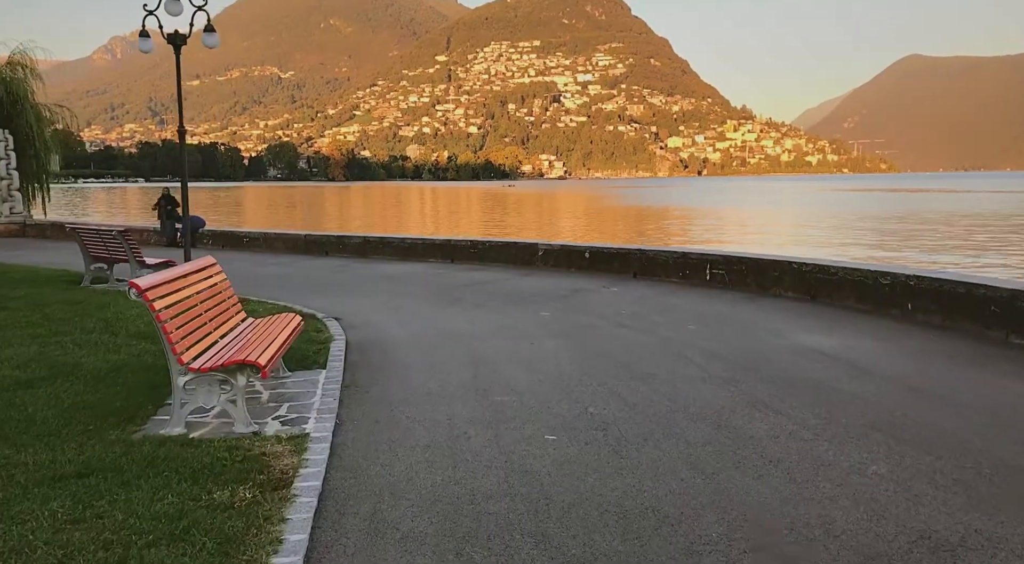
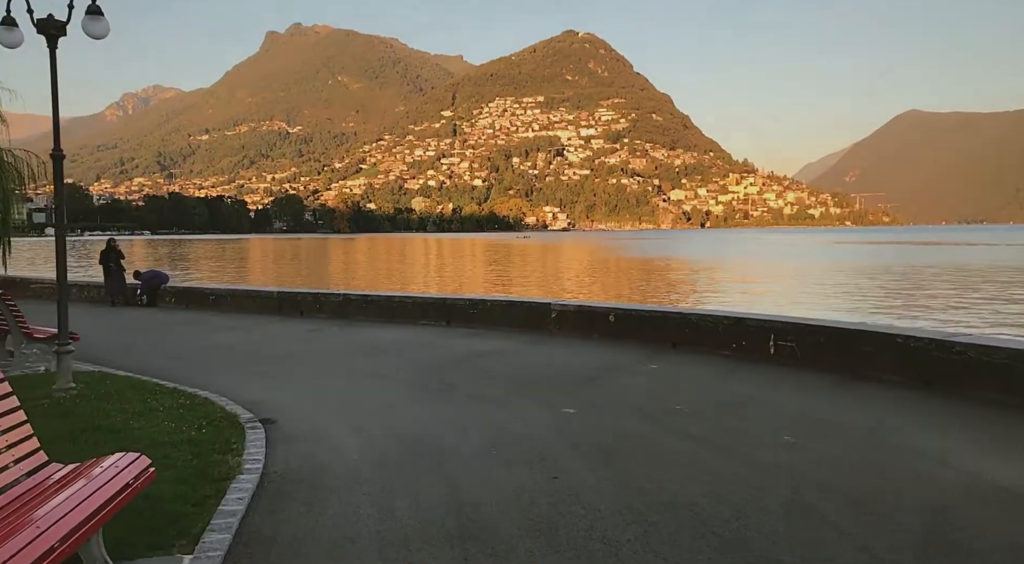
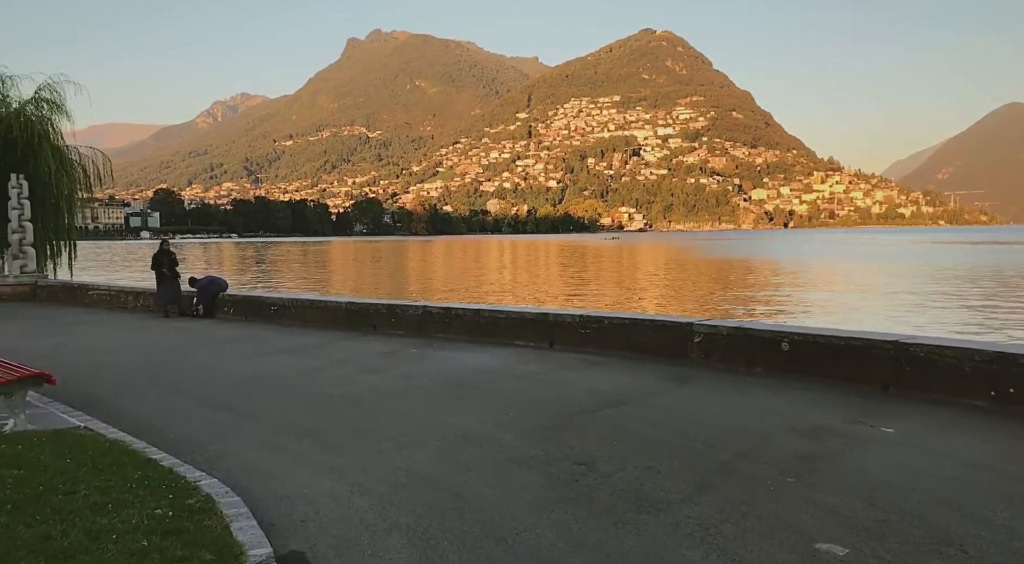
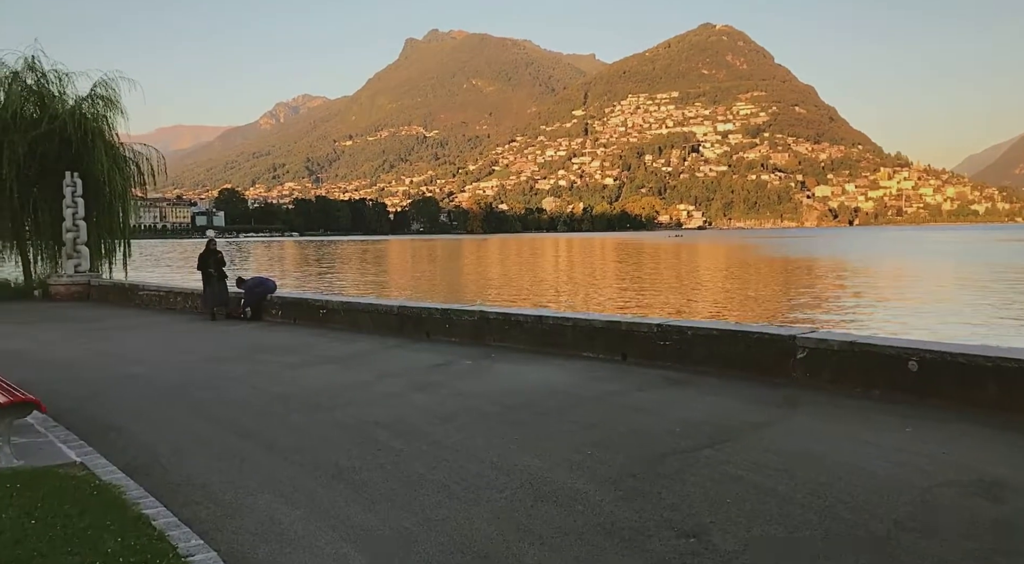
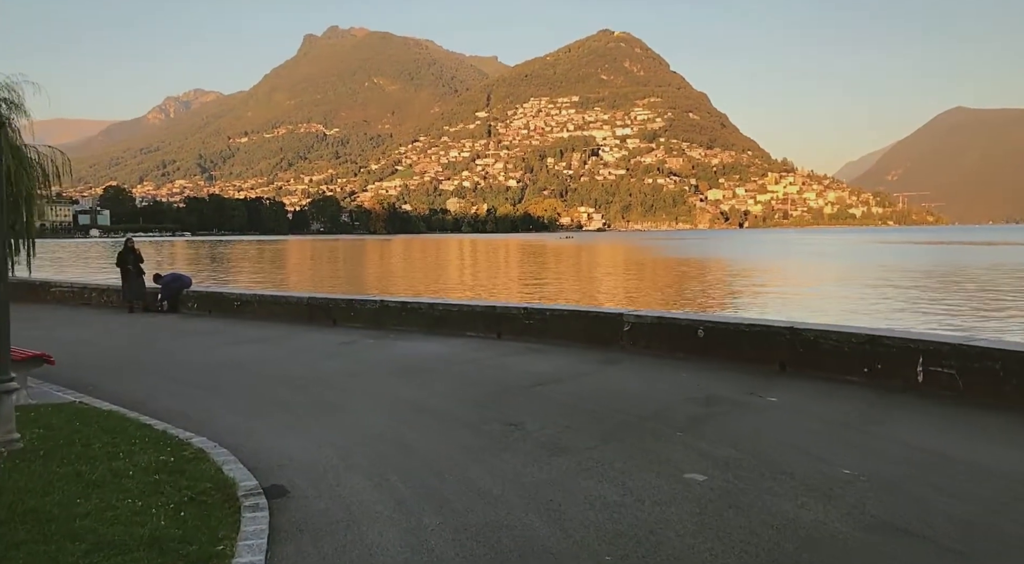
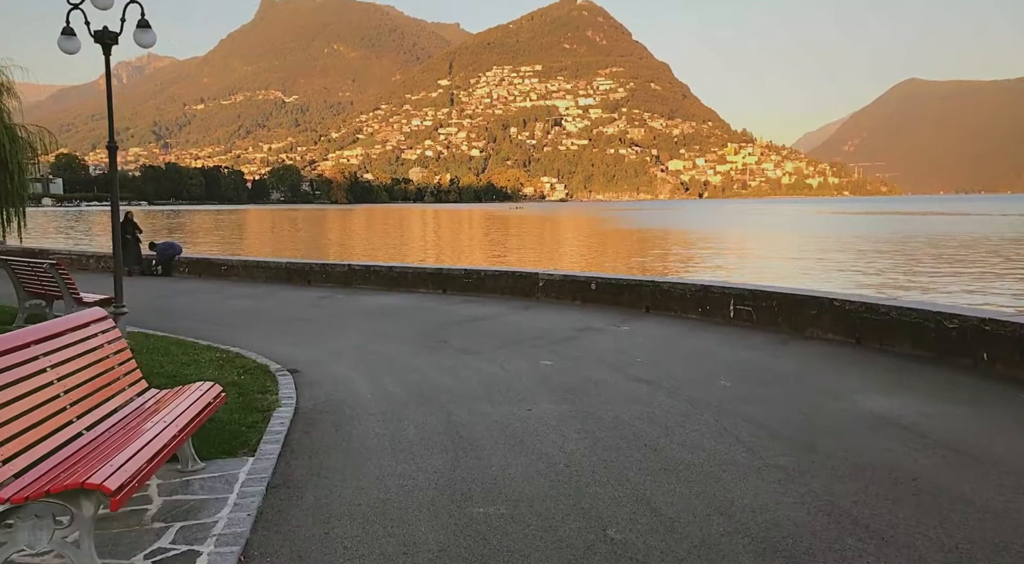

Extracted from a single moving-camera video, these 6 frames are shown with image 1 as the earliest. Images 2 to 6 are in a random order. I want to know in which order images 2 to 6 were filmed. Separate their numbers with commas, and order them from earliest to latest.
6, 2, 5, 3, 4
